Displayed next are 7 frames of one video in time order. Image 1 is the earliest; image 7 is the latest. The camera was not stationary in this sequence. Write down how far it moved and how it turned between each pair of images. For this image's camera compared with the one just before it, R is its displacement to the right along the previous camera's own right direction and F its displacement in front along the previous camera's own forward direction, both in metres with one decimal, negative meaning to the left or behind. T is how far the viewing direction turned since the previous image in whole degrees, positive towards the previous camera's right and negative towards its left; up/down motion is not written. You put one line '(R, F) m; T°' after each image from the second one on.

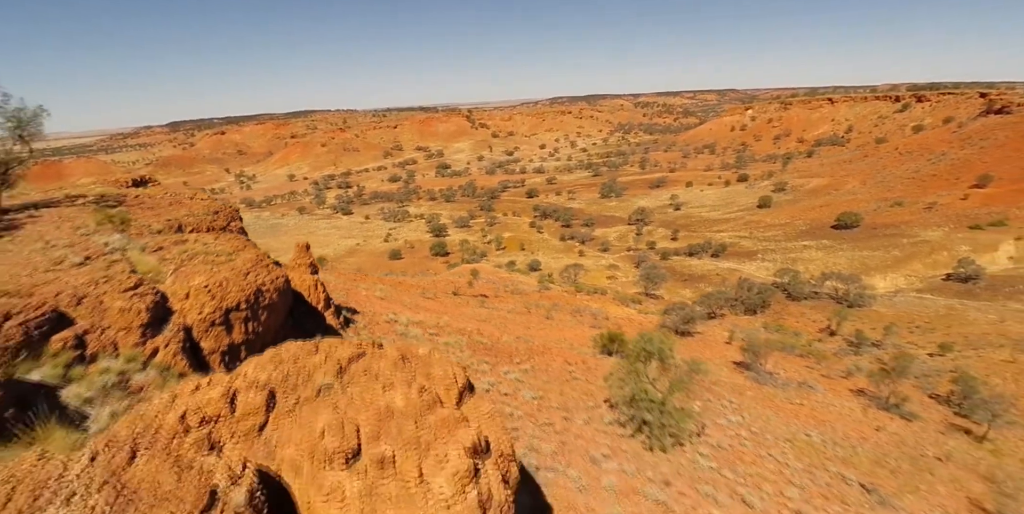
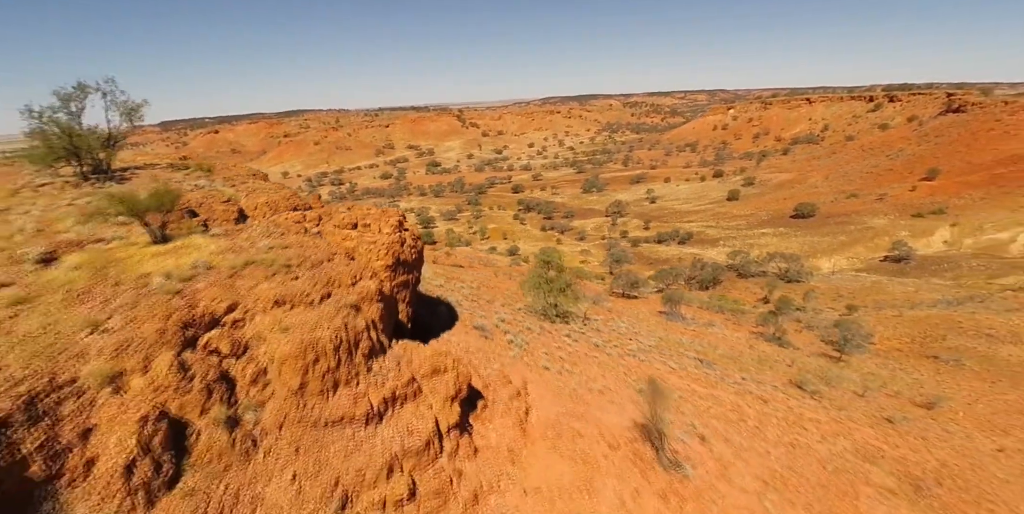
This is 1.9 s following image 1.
(+1.4, -4.2) m; +1°
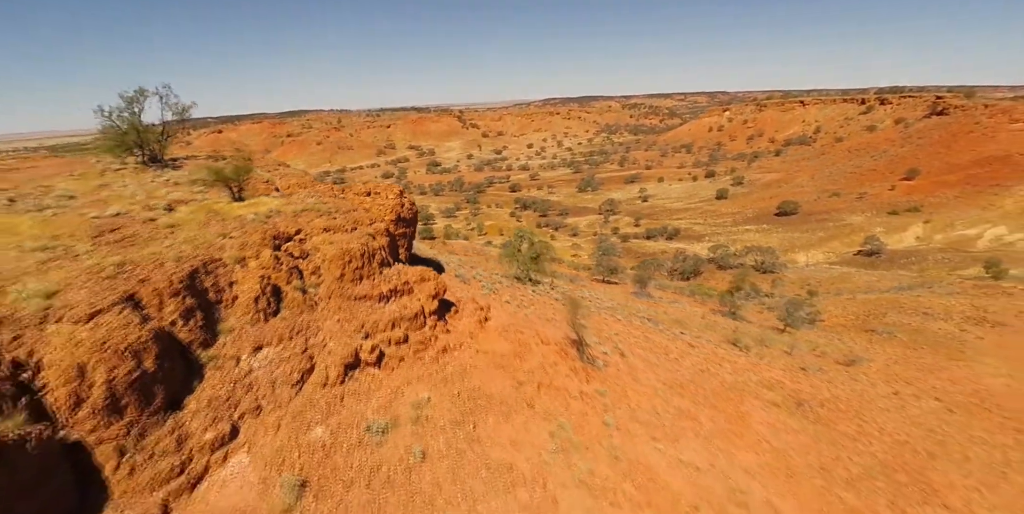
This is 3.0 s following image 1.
(+0.7, -2.8) m; 0°
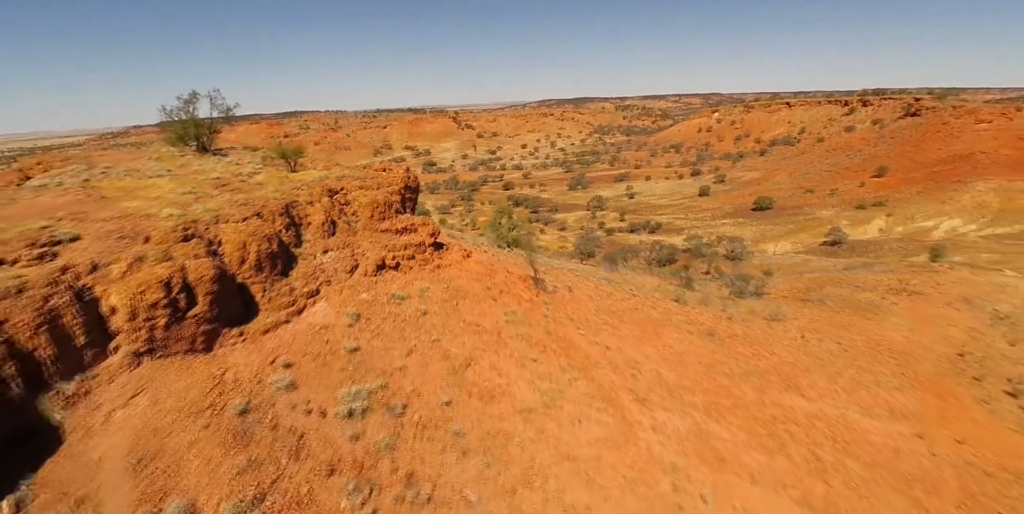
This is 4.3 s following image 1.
(+0.6, -3.8) m; +1°
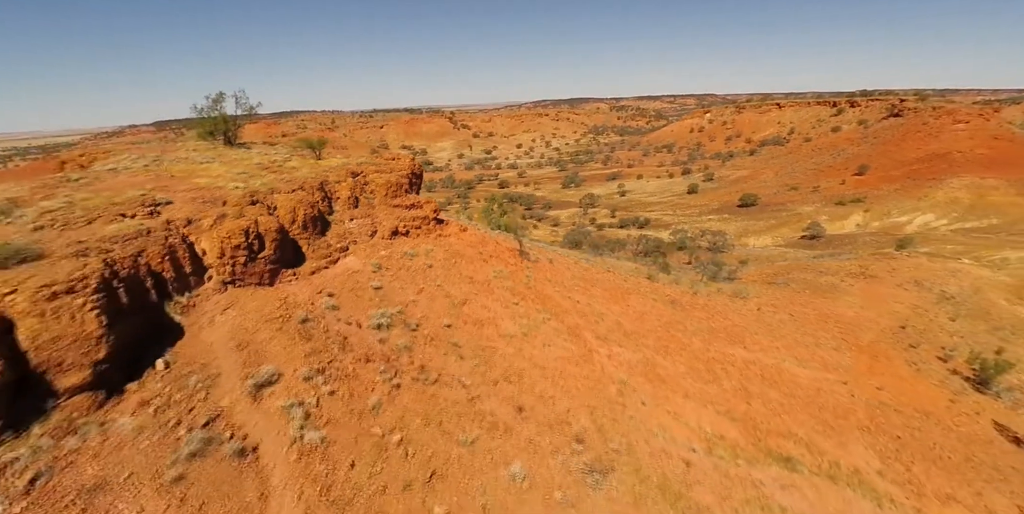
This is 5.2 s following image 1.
(+0.3, -2.6) m; 0°
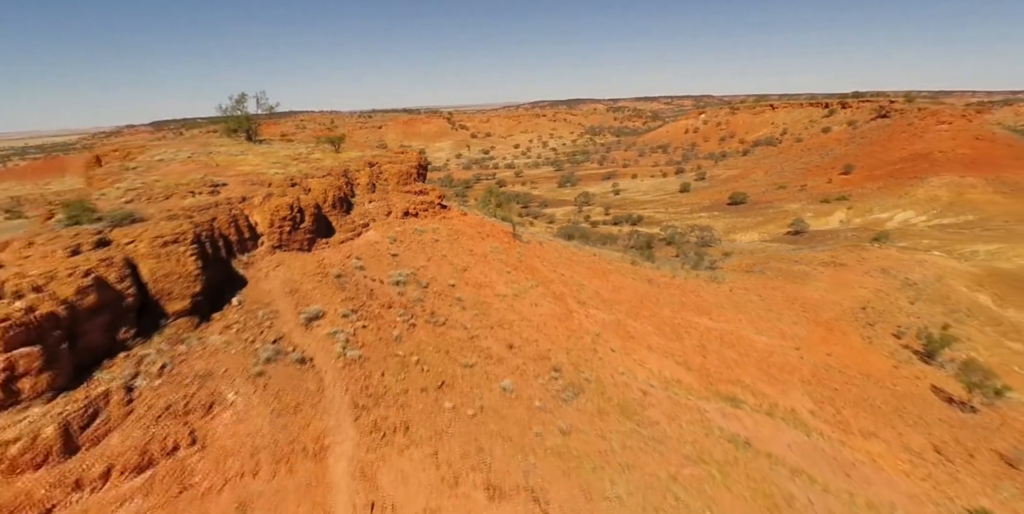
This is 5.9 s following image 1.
(+0.2, -2.3) m; 0°
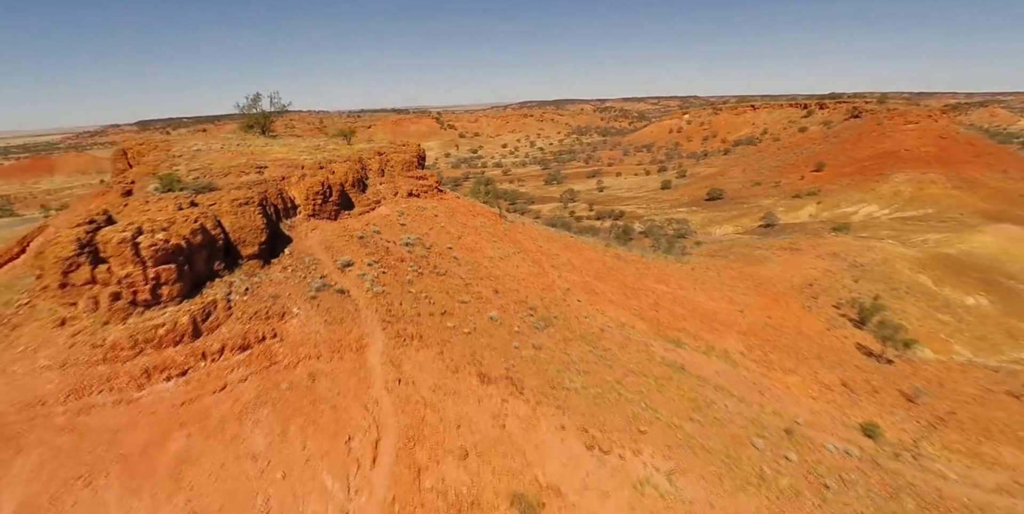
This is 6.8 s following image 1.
(+0.1, -3.2) m; +1°
